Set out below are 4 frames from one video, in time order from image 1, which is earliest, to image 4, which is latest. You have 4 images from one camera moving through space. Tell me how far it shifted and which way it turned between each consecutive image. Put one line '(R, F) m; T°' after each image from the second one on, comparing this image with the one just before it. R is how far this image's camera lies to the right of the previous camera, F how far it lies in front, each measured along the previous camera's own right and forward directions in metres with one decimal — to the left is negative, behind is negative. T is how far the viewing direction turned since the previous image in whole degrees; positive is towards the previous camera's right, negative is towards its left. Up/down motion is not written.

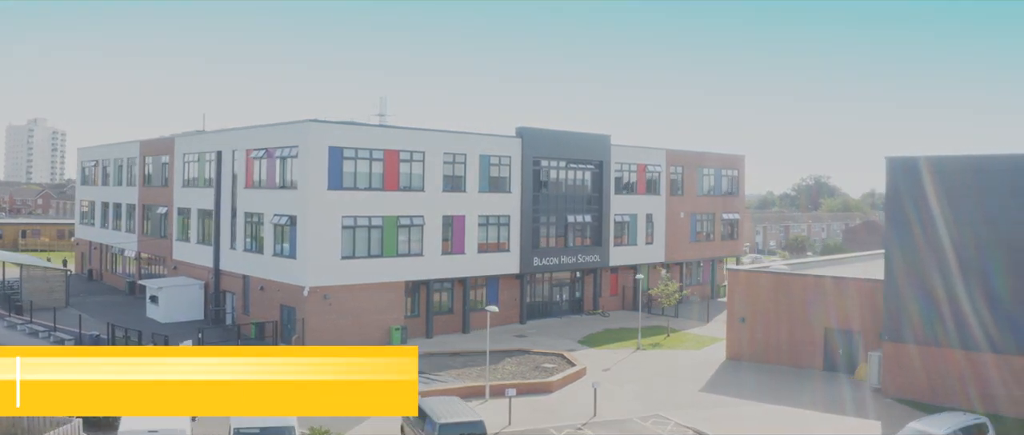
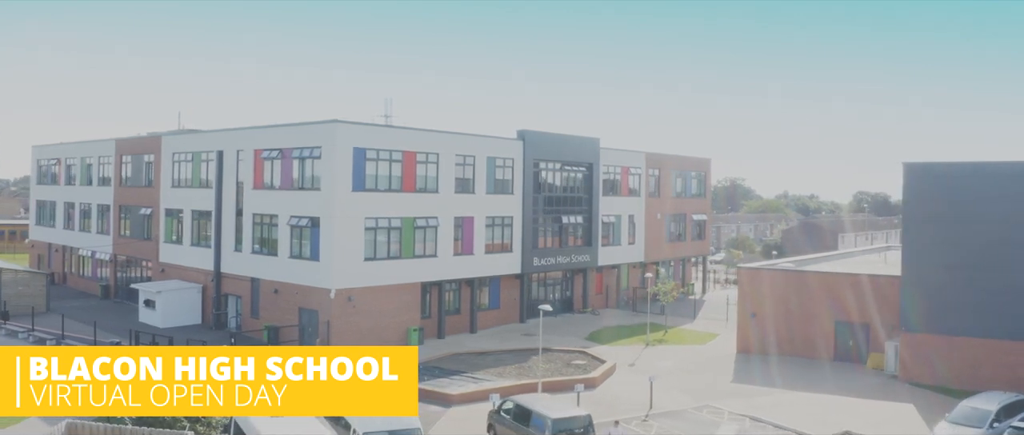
(-4.9, -0.4) m; +7°
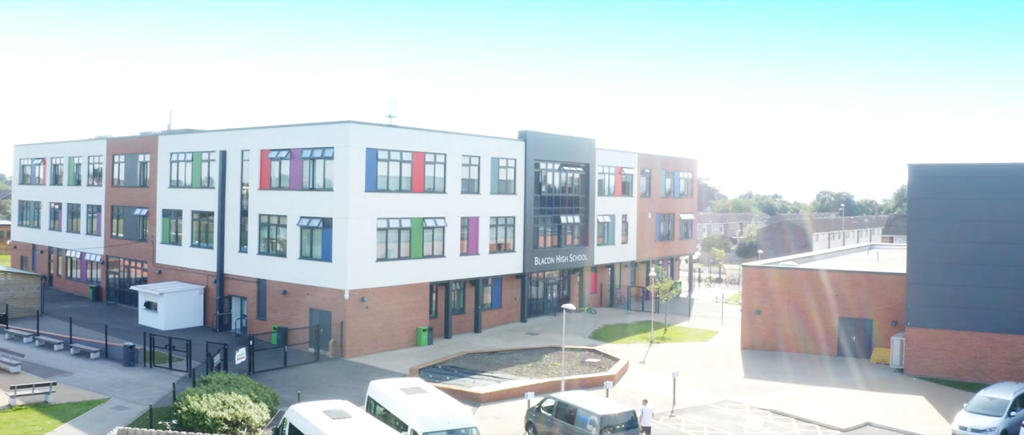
(-2.2, -0.3) m; +3°
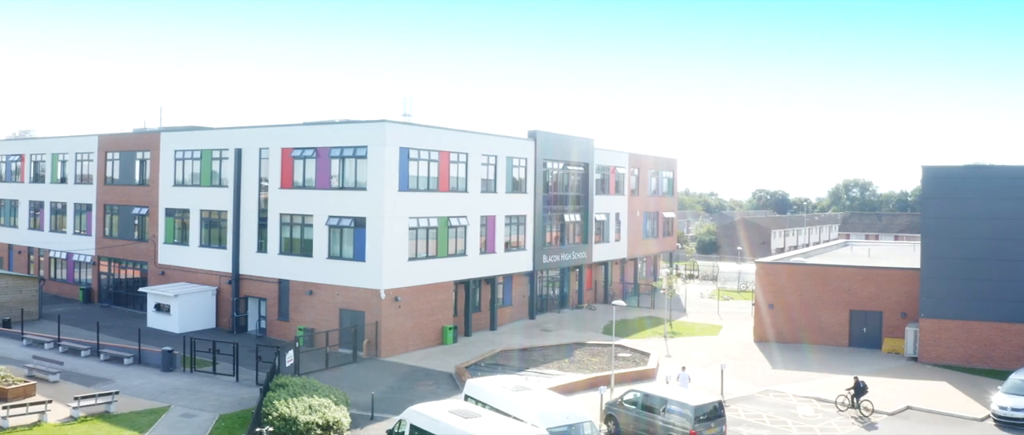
(-4.5, -0.3) m; +6°
